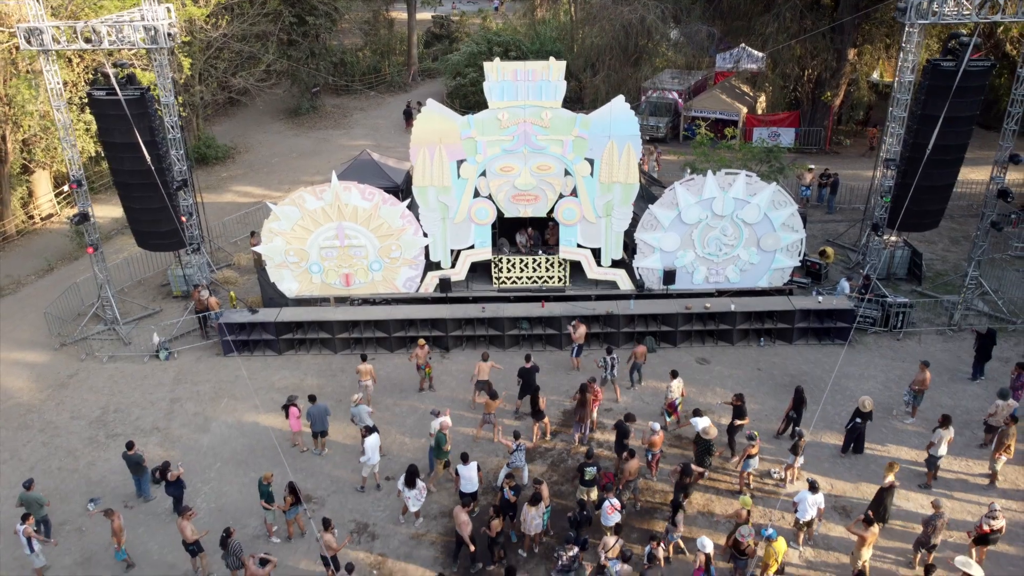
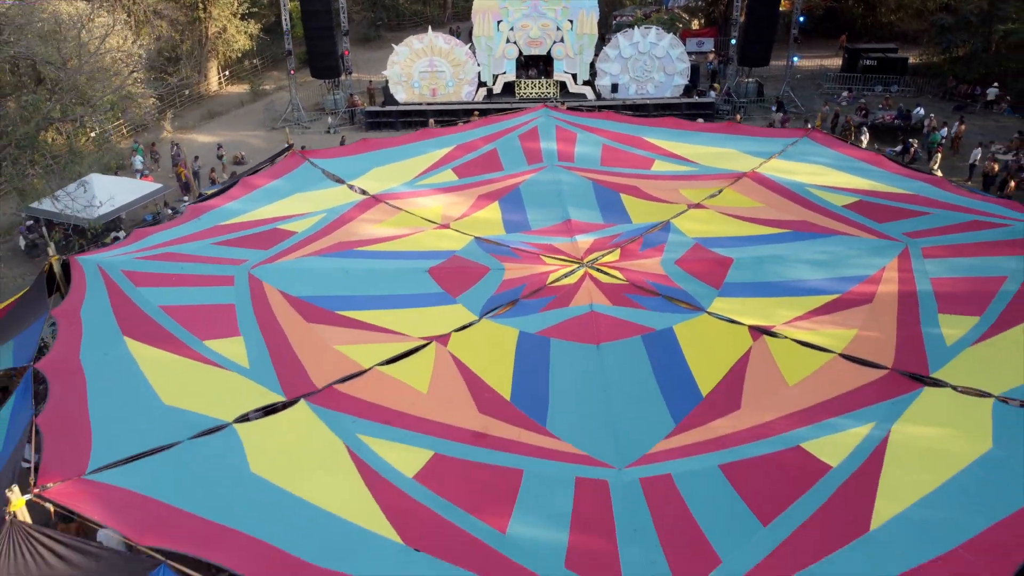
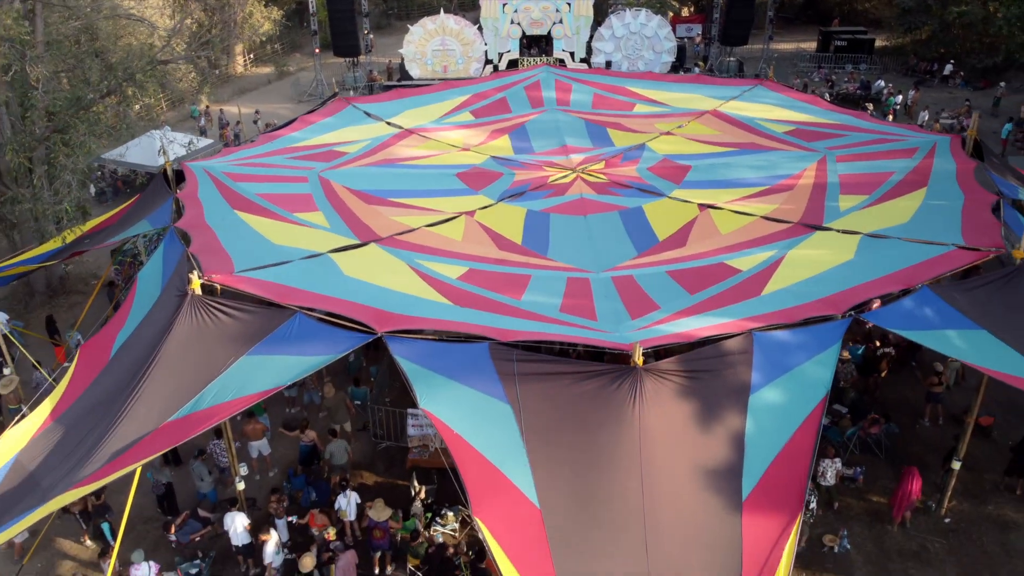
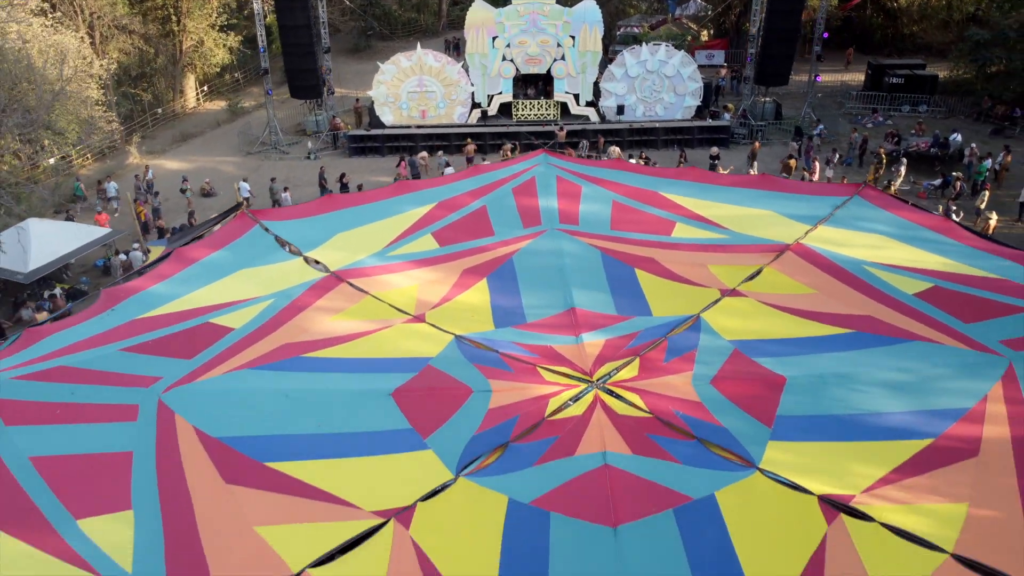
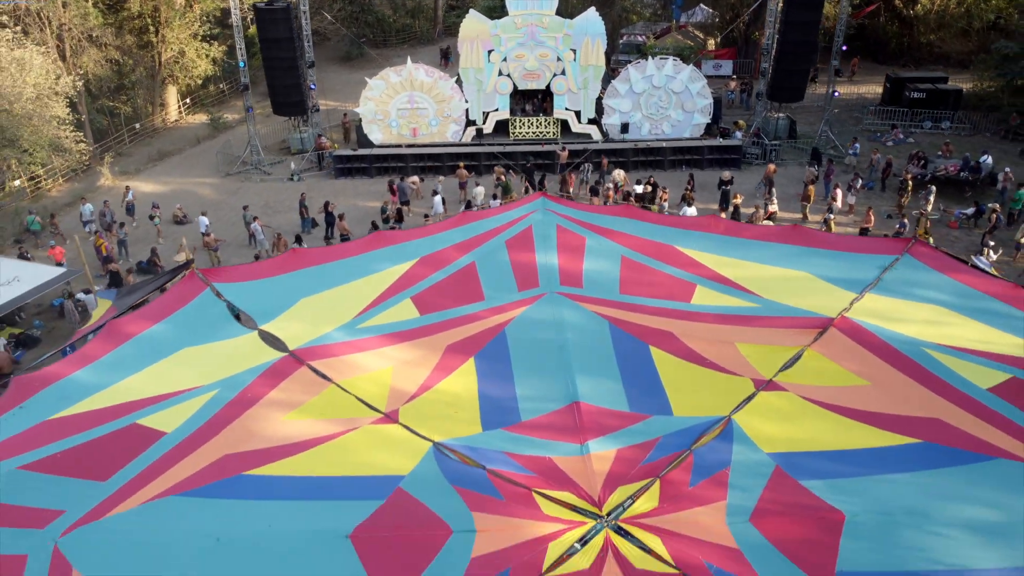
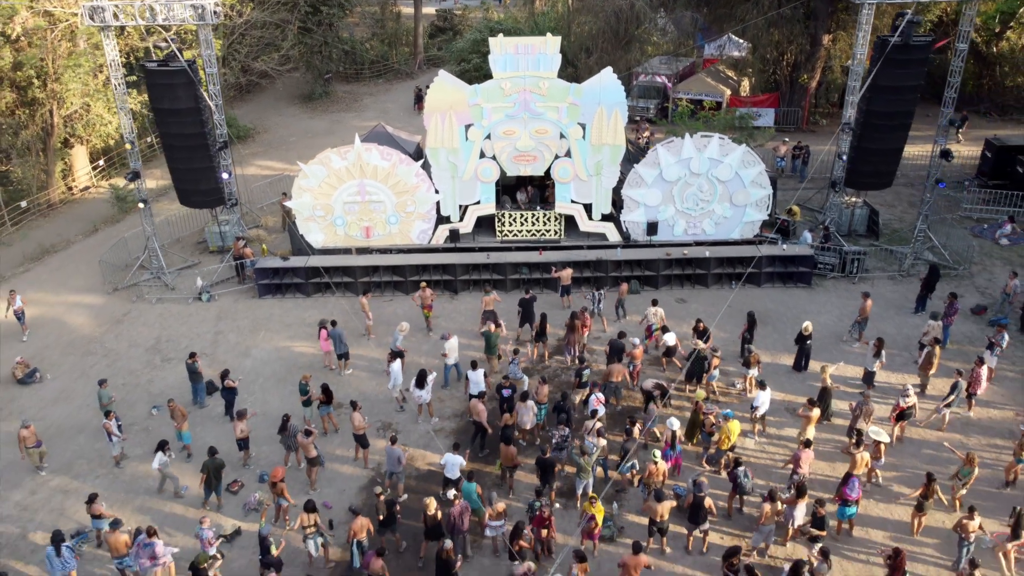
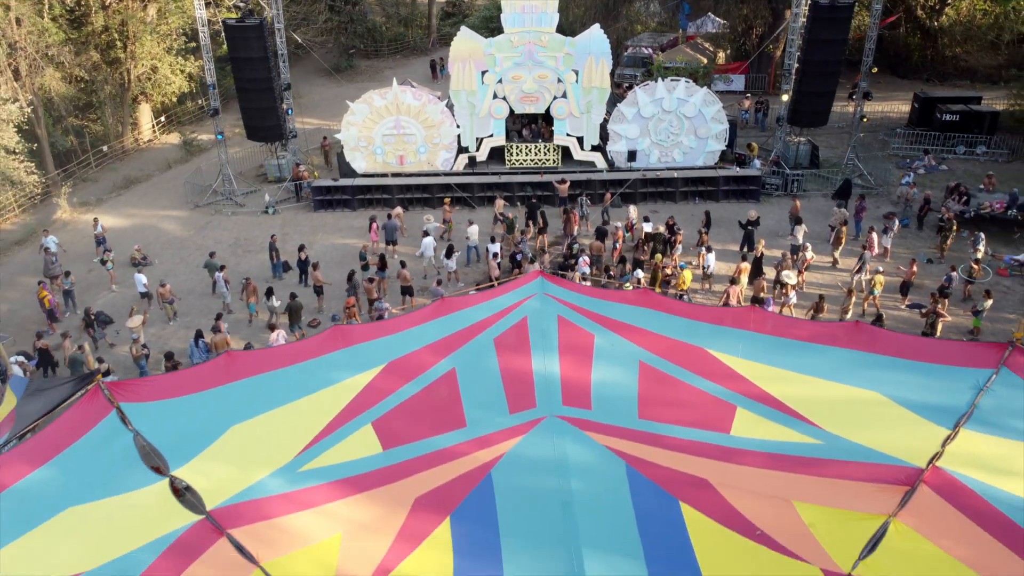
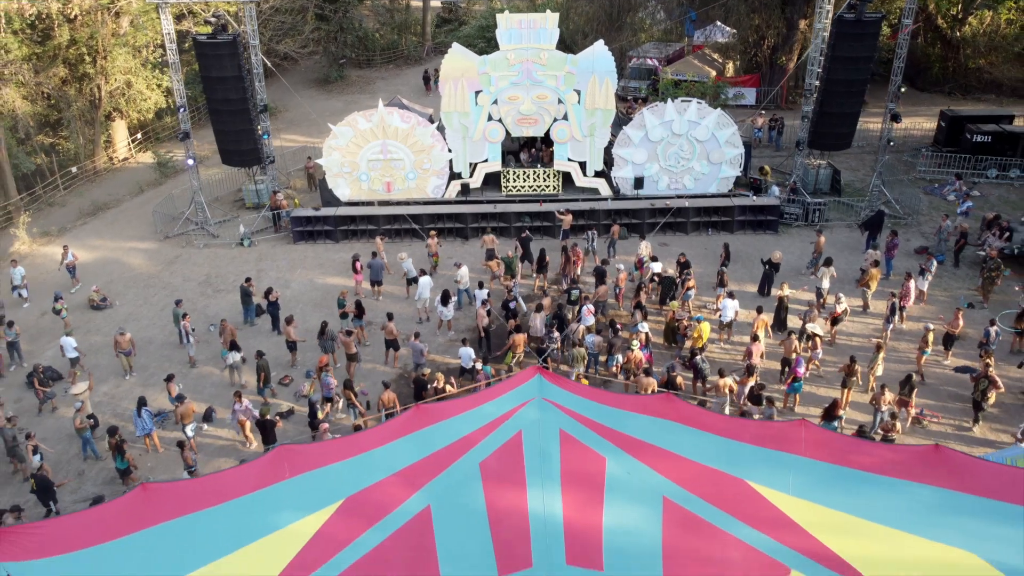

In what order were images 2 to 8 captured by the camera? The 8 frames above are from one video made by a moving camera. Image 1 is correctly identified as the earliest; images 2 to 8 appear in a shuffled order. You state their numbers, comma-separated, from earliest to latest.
6, 8, 7, 5, 4, 2, 3
